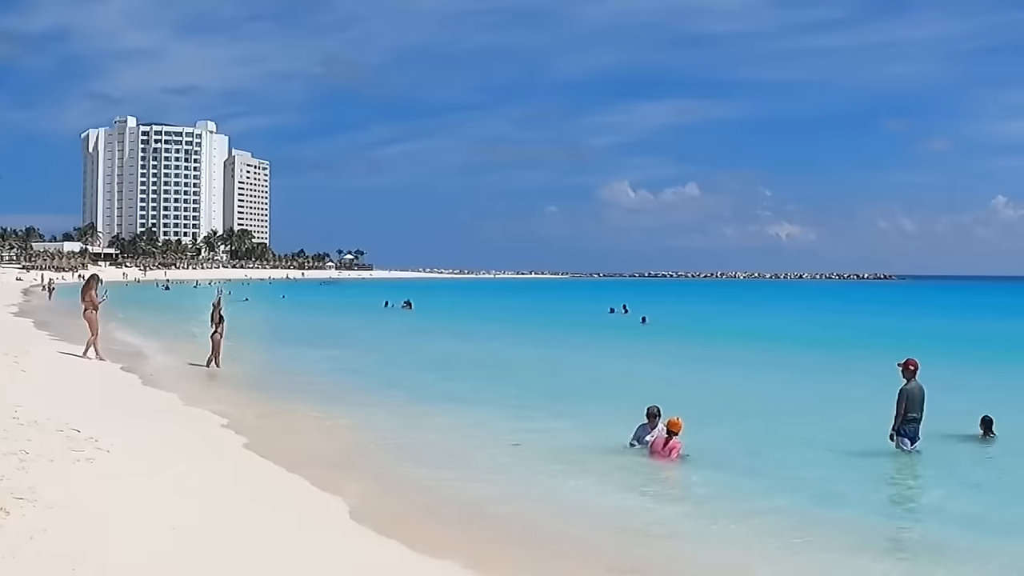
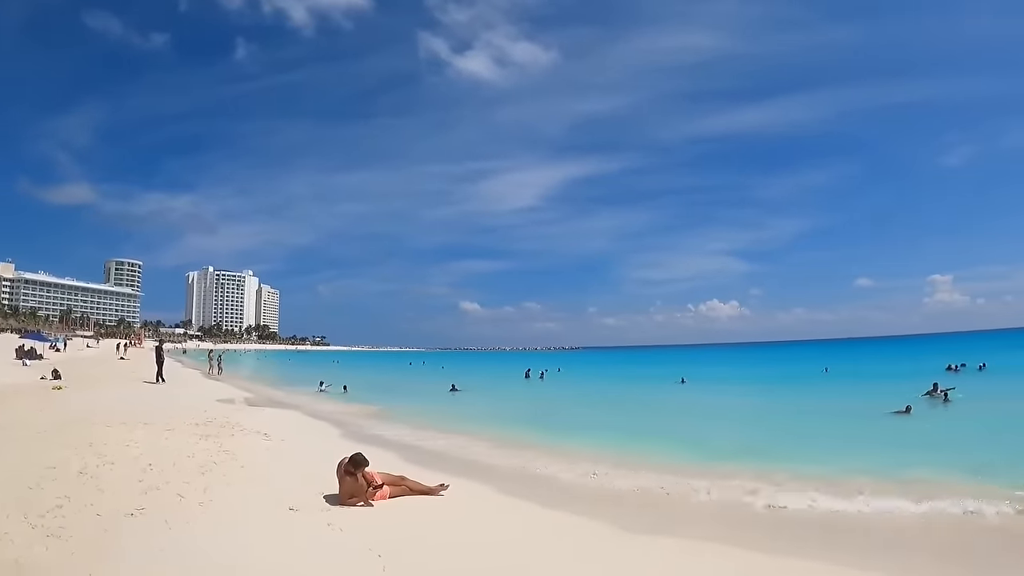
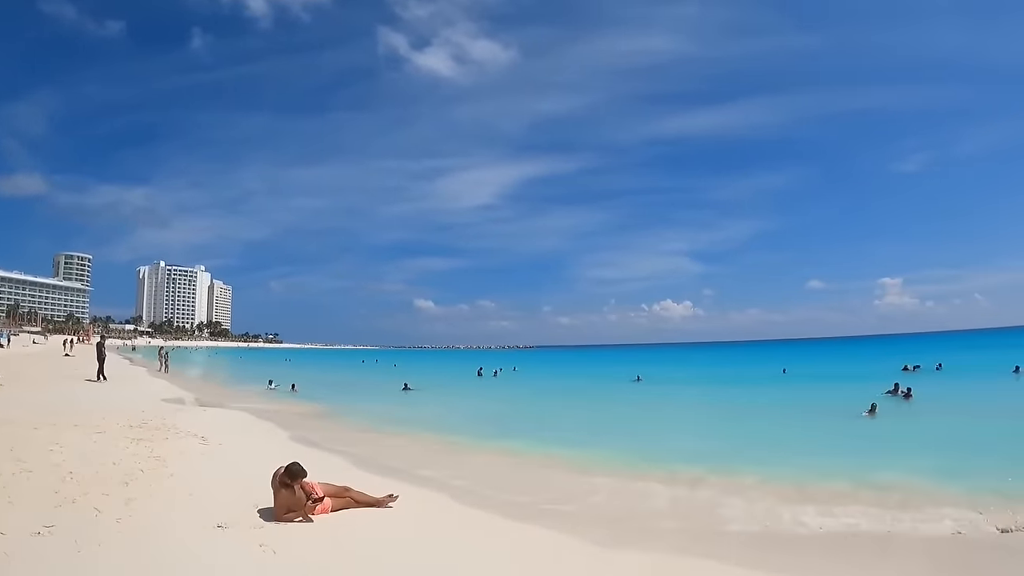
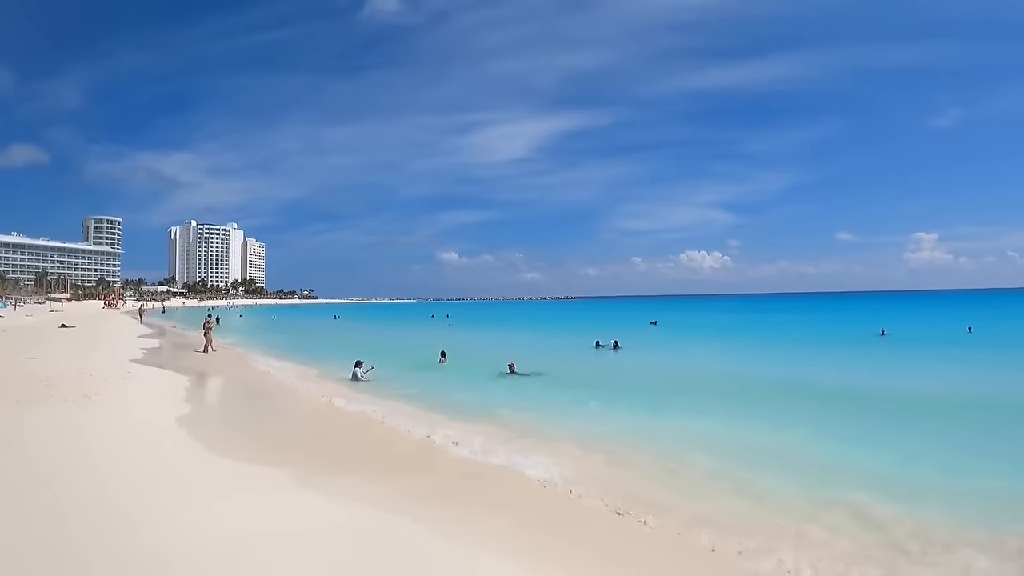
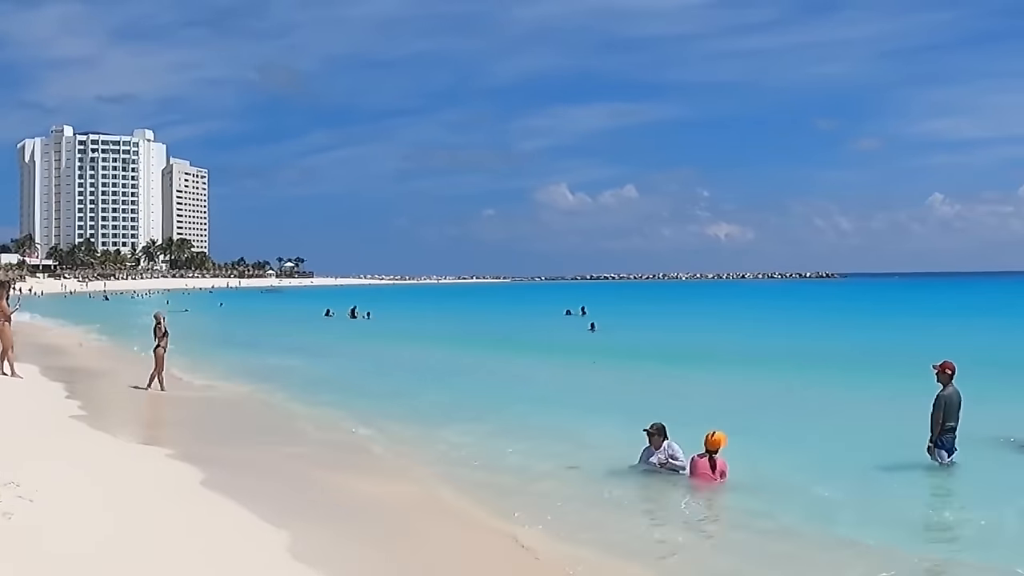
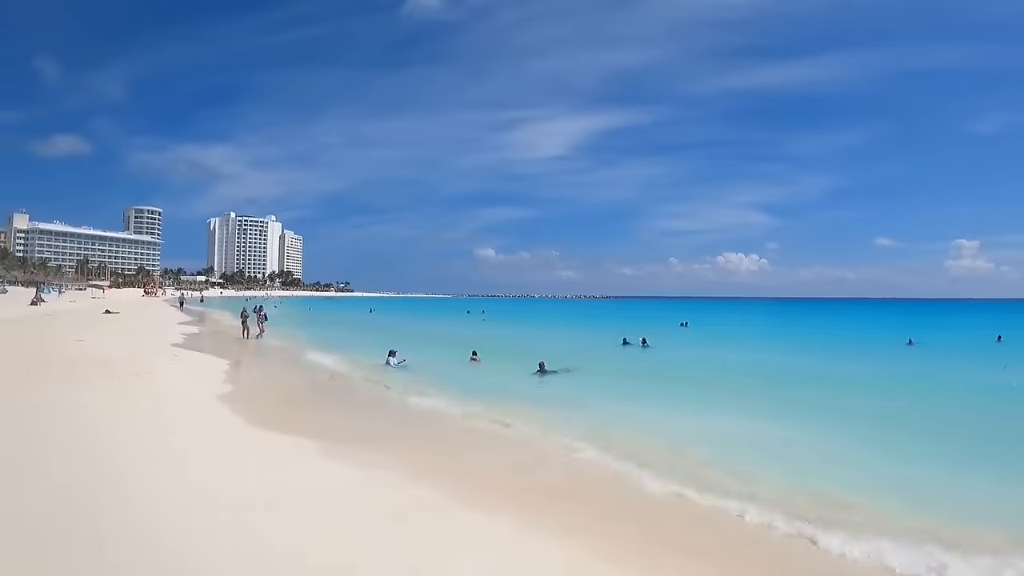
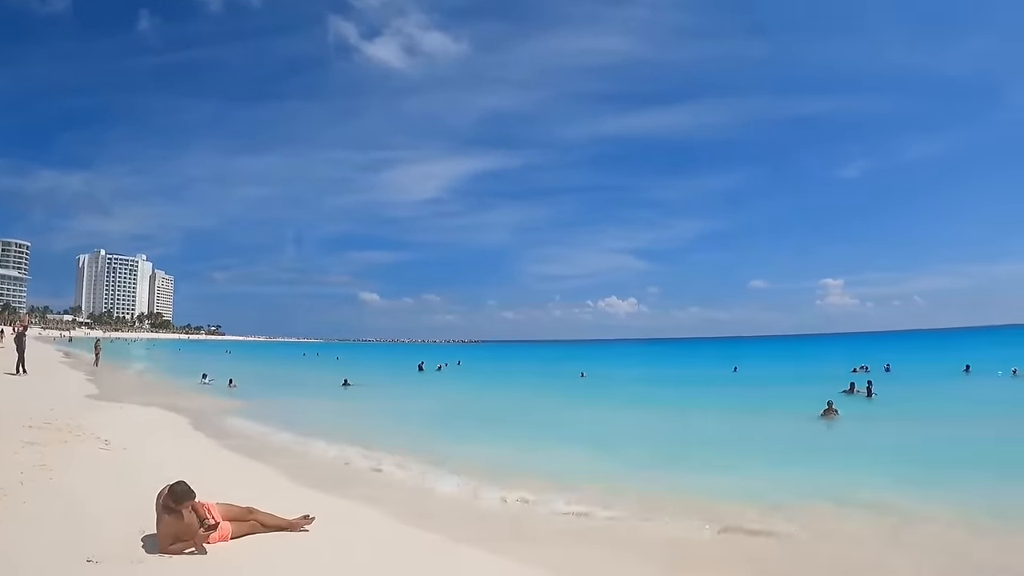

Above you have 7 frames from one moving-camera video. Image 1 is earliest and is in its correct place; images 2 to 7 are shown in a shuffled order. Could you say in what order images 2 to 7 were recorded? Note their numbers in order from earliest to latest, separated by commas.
5, 2, 3, 7, 6, 4
